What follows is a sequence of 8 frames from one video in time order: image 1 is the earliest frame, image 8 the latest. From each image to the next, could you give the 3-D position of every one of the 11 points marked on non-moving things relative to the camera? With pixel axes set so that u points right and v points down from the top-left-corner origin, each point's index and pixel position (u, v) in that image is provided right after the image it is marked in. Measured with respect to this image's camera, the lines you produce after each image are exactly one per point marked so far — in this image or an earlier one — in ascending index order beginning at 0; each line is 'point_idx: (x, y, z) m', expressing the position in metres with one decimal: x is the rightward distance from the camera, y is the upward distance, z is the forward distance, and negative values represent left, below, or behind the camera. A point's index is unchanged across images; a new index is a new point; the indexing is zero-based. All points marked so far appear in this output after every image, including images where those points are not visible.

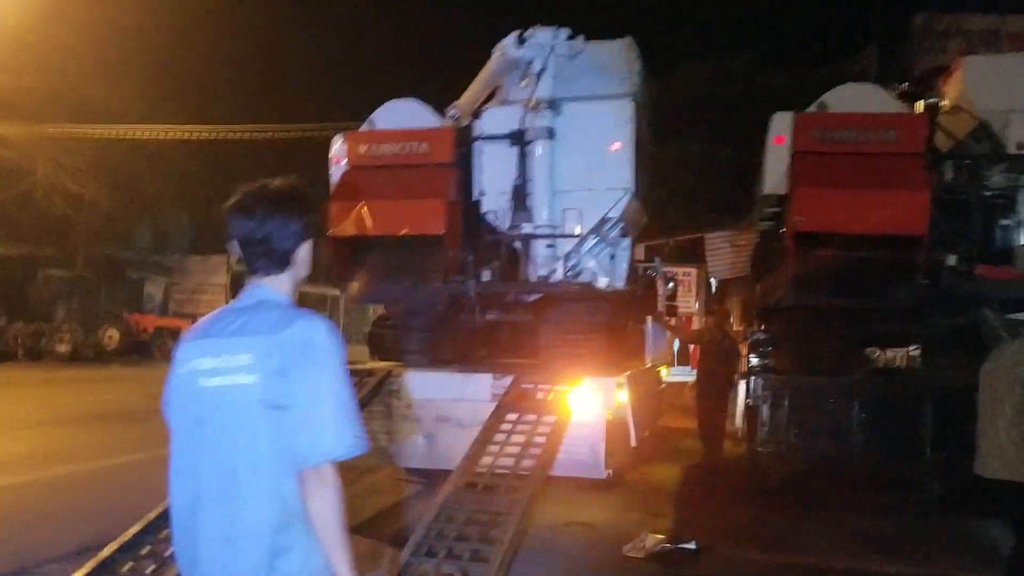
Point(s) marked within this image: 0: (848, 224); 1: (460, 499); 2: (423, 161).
0: (+2.5, +0.5, +6.6) m
1: (-0.4, -1.2, +5.2) m
2: (-0.8, +1.1, +7.6) m
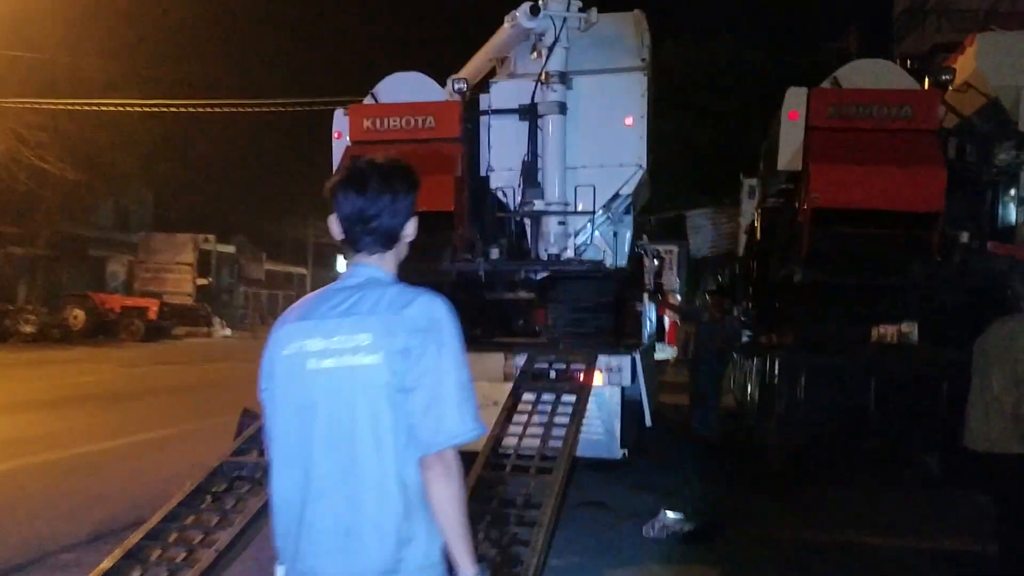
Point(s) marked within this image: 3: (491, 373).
0: (+2.6, +0.7, +6.6) m
1: (-0.2, -1.1, +5.1) m
2: (-0.7, +1.3, +7.4) m
3: (-0.2, -0.7, +6.9) m
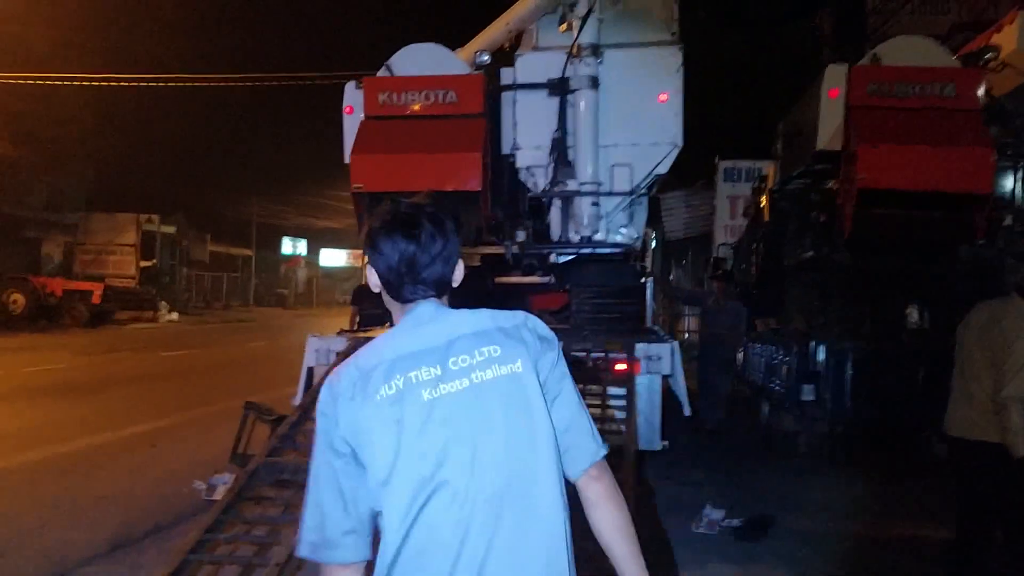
0: (+2.9, +0.8, +6.4) m
1: (+0.2, -1.0, +4.7) m
2: (-0.5, +1.4, +7.0) m
3: (+0.1, -0.6, +6.6) m
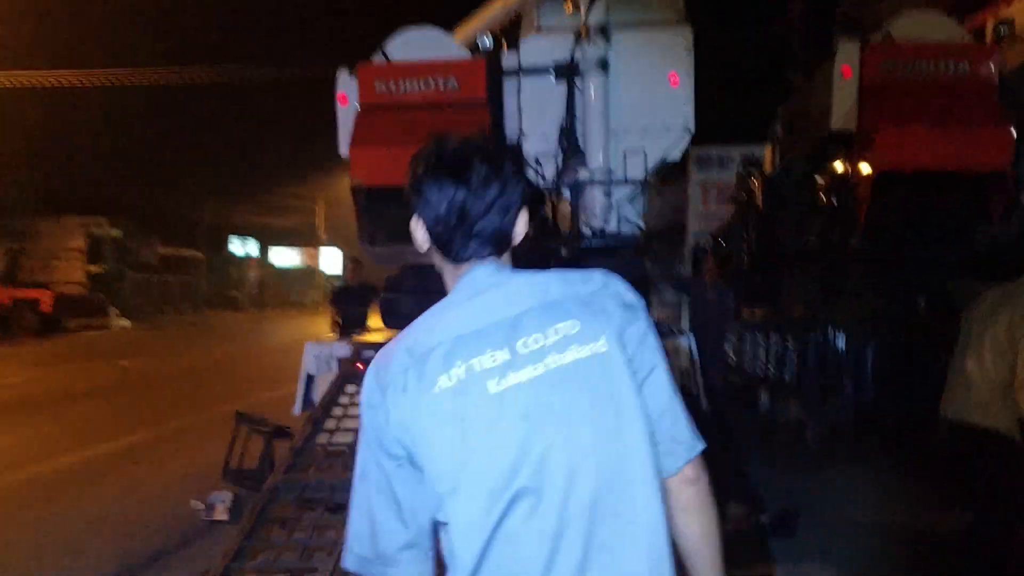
0: (+2.9, +0.9, +6.2) m
1: (+0.4, -1.0, +4.4) m
2: (-0.4, +1.4, +6.6) m
3: (+0.2, -0.5, +6.3) m
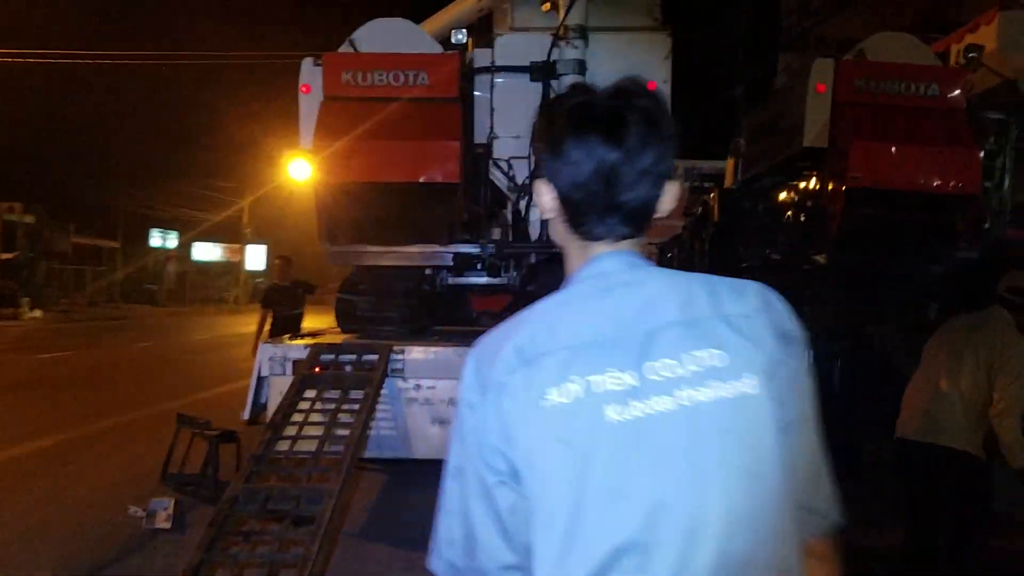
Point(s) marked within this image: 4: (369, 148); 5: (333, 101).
0: (+2.8, +0.8, +6.2) m
1: (+0.3, -1.0, +4.2) m
2: (-0.6, +1.4, +6.4) m
3: (-0.1, -0.6, +6.0) m
4: (-1.0, +1.0, +6.1) m
5: (-1.3, +1.4, +6.4) m
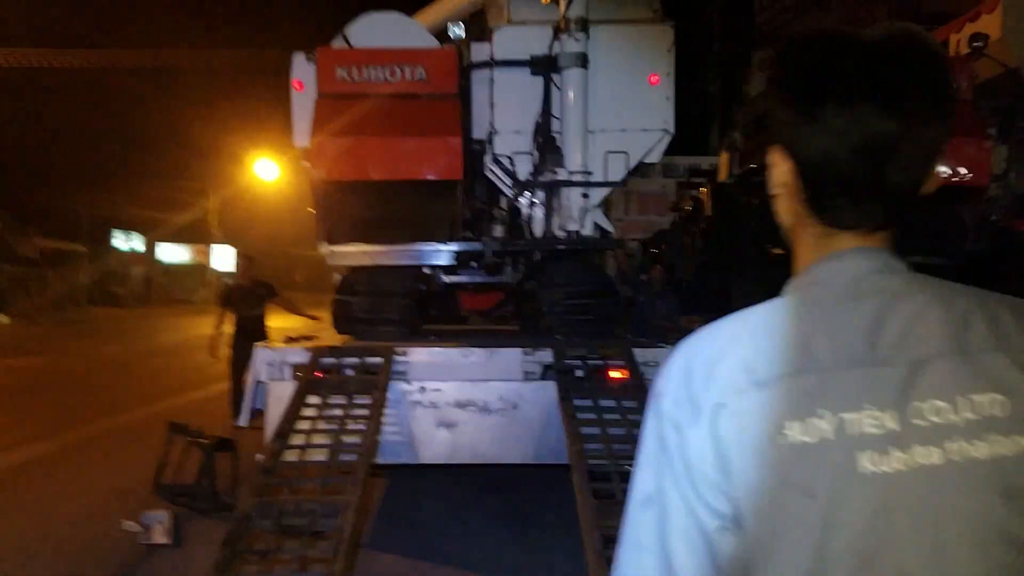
0: (+2.8, +0.8, +6.2) m
1: (+0.4, -1.0, +4.1) m
2: (-0.6, +1.4, +6.2) m
3: (0.0, -0.6, +5.9) m
4: (-1.0, +1.0, +5.9) m
5: (-1.3, +1.4, +6.2) m
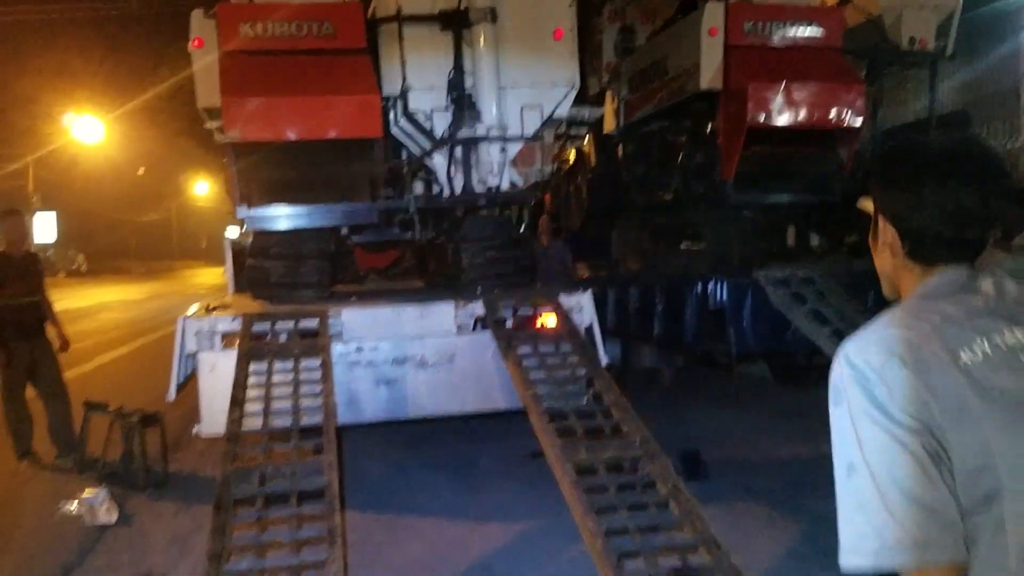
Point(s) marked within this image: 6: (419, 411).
0: (+2.1, +1.3, +6.7) m
1: (+0.3, -0.8, +4.4) m
2: (-1.2, +1.7, +6.1) m
3: (-0.5, -0.3, +6.0) m
4: (-1.5, +1.2, +5.8) m
5: (-1.9, +1.6, +6.0) m
6: (-0.6, -0.9, +6.1) m
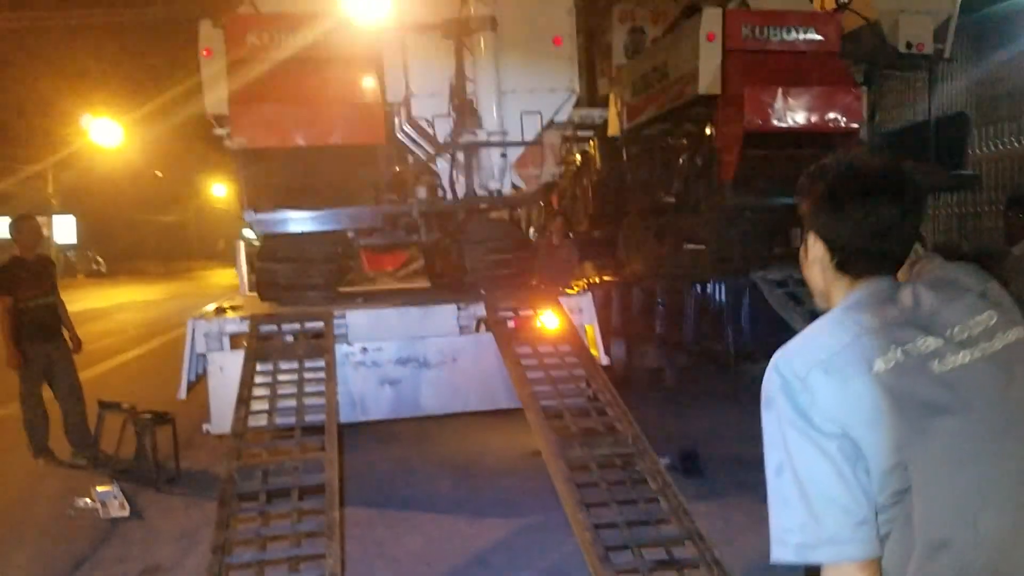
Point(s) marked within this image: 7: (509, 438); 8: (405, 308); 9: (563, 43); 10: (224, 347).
0: (+2.2, +1.3, +6.8) m
1: (+0.3, -0.8, +4.5) m
2: (-1.2, +1.7, +6.3) m
3: (-0.5, -0.3, +6.2) m
4: (-1.5, +1.2, +6.0) m
5: (-1.9, +1.6, +6.2) m
6: (-0.6, -0.9, +6.3) m
7: (0.0, -1.2, +6.7) m
8: (-0.8, -0.1, +6.2) m
9: (+0.4, +1.8, +6.6) m
10: (-1.9, -0.4, +5.9) m
